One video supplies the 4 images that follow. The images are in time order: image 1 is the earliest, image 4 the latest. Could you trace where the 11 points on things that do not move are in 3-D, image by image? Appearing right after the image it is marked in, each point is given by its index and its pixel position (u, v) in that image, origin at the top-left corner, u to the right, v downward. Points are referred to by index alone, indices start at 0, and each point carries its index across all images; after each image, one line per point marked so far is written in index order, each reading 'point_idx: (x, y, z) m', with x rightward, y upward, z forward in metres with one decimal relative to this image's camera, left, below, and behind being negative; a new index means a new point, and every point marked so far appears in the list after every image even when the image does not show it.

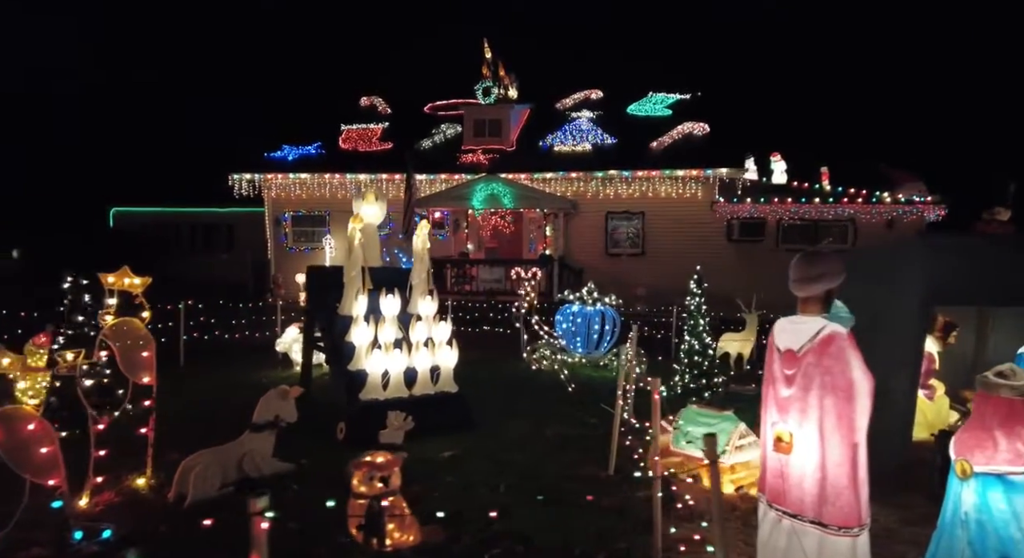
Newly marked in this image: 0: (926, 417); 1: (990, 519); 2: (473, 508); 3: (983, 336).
0: (+4.7, -1.6, +6.5) m
1: (+2.8, -1.4, +3.3) m
2: (-0.3, -1.9, +4.7) m
3: (+6.1, -0.8, +7.5) m
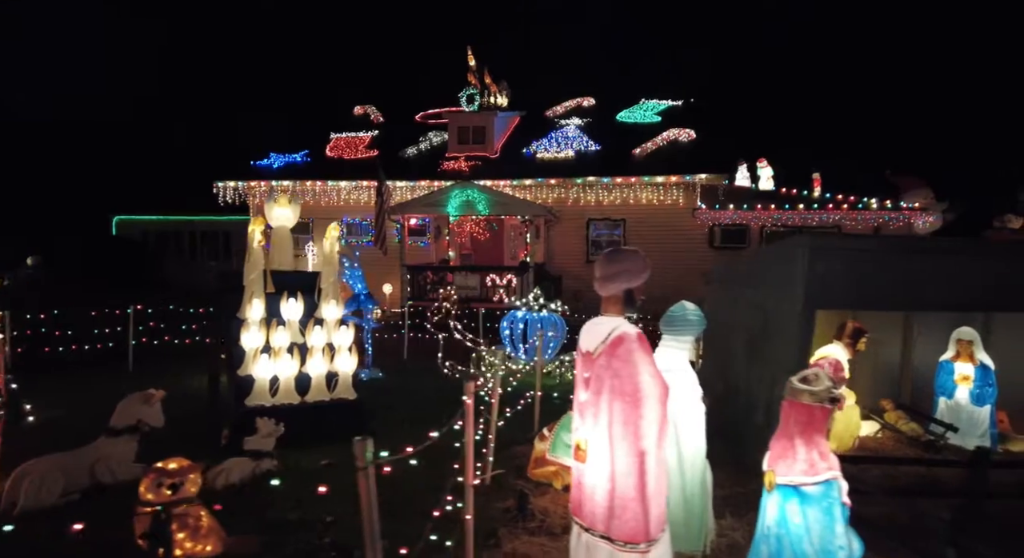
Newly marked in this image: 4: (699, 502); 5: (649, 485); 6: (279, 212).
0: (+3.5, -1.6, +6.2) m
1: (+1.5, -1.4, +3.1) m
2: (-1.6, -1.9, +4.6) m
3: (+4.9, -0.8, +7.2) m
4: (+1.3, -1.6, +4.1) m
5: (+0.7, -1.1, +3.1) m
6: (-3.1, +0.9, +7.8) m
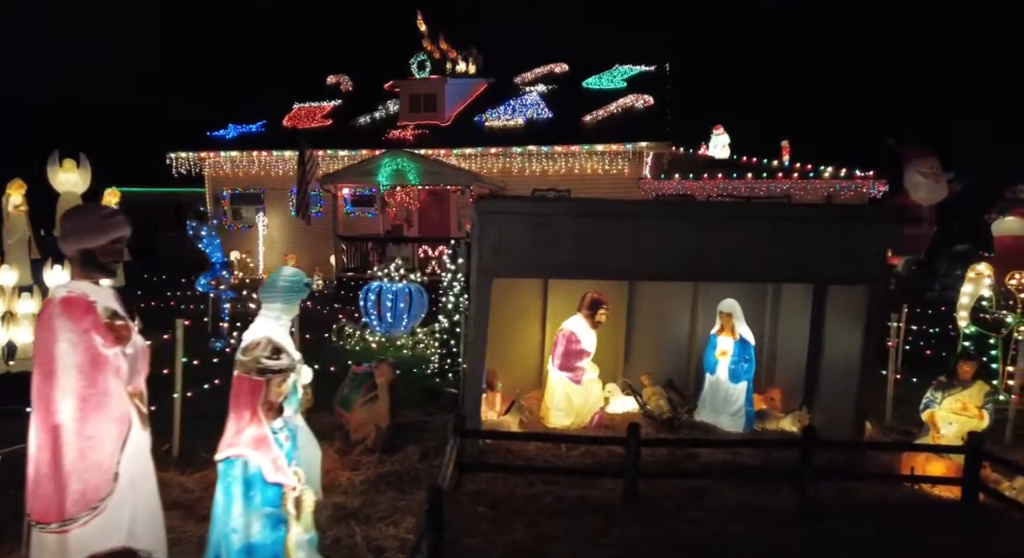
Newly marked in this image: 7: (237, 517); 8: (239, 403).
0: (+0.6, -1.3, +5.9) m
1: (-1.5, -1.2, +2.9) m
2: (-4.5, -1.6, +4.4) m
3: (+2.1, -0.5, +6.8) m
4: (-1.6, -1.3, +3.9) m
5: (-2.2, -0.9, +2.9) m
6: (-5.9, +1.3, +7.6) m
7: (-1.3, -1.1, +2.8) m
8: (-1.4, -0.6, +2.8) m
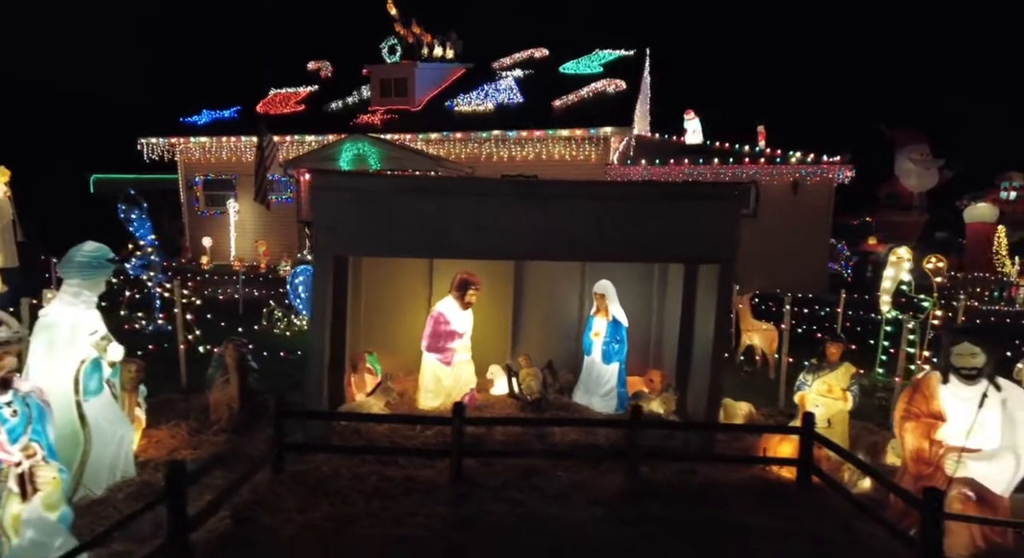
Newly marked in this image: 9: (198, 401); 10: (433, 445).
0: (-0.7, -1.1, +5.8) m
1: (-2.8, -1.0, +2.8) m
2: (-5.8, -1.4, +4.4) m
3: (+0.8, -0.2, +6.7) m
4: (-2.9, -1.2, +3.8) m
5: (-3.6, -0.8, +2.8) m
6: (-7.2, +1.6, +7.5) m
7: (-2.6, -1.0, +2.7) m
8: (-2.7, -0.5, +2.8) m
9: (-3.3, -1.3, +6.1) m
10: (-0.6, -1.4, +5.0) m
